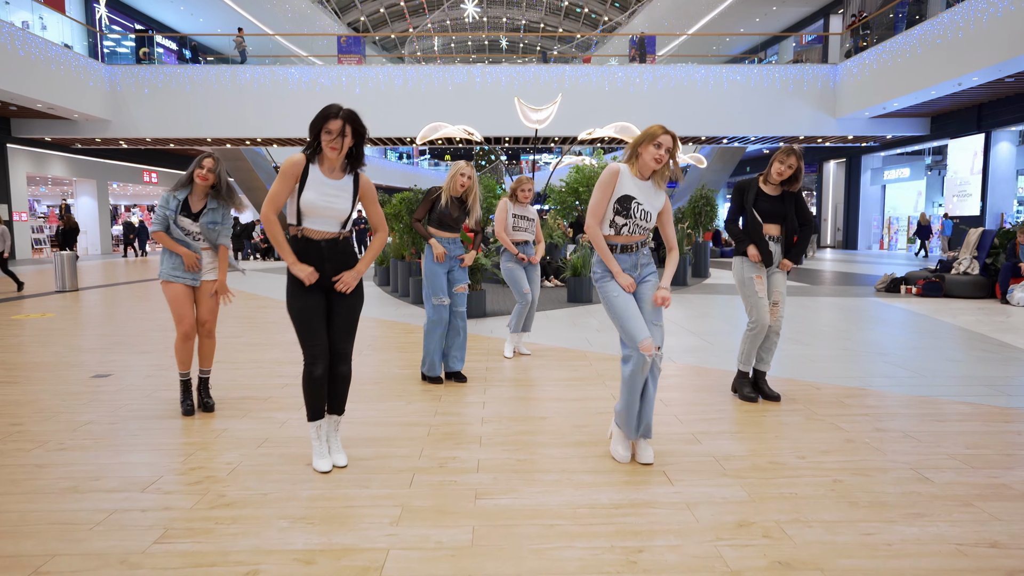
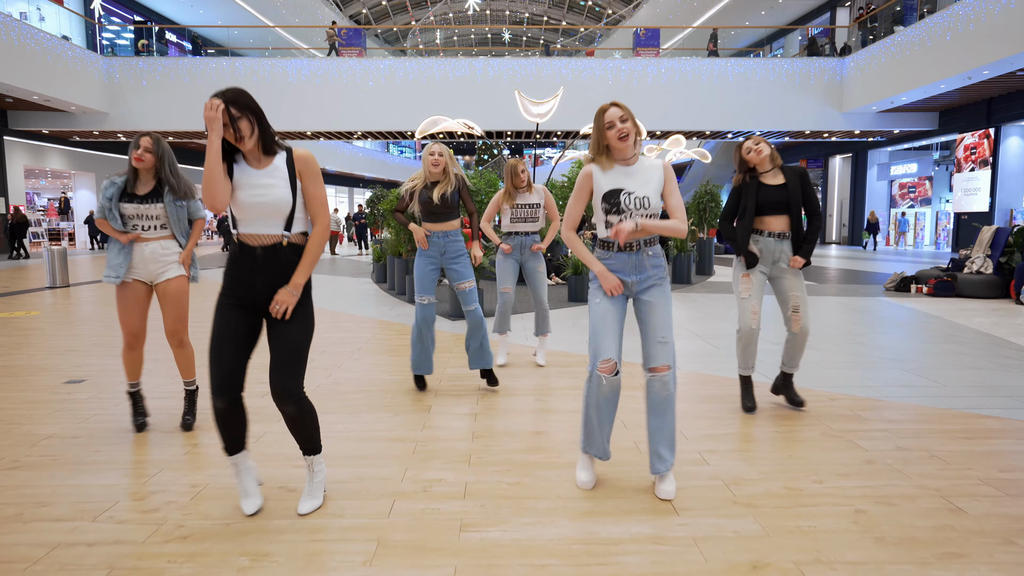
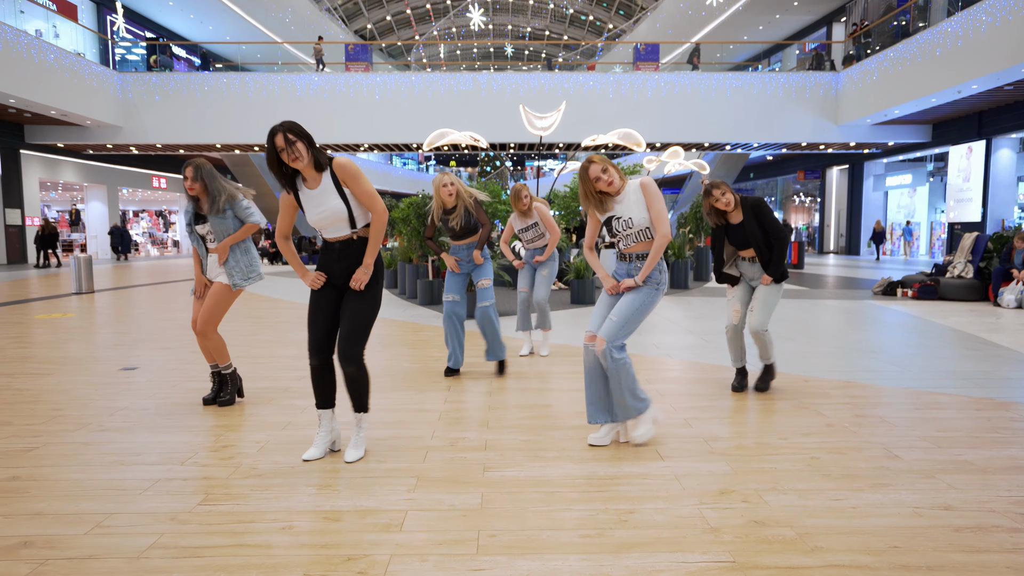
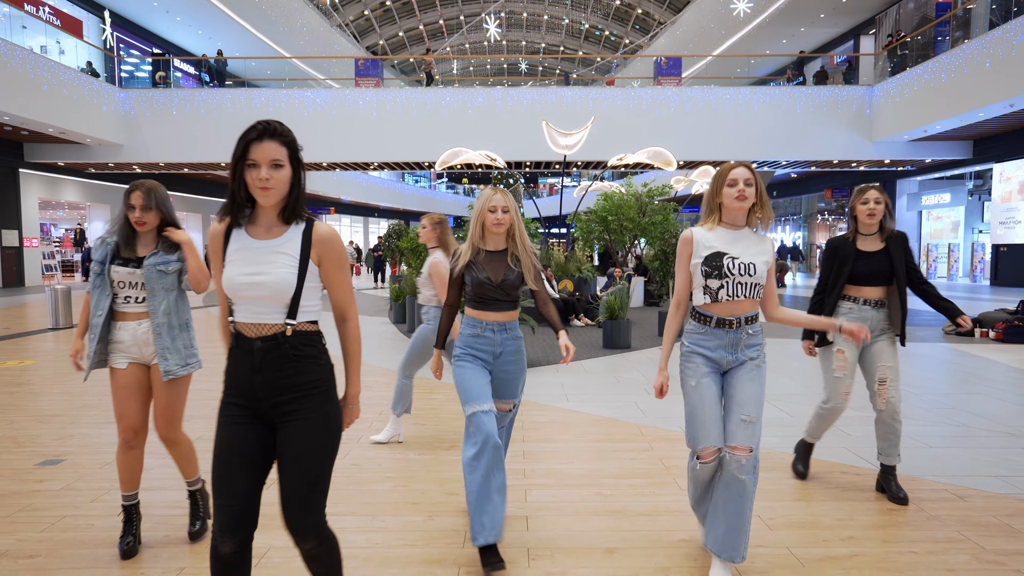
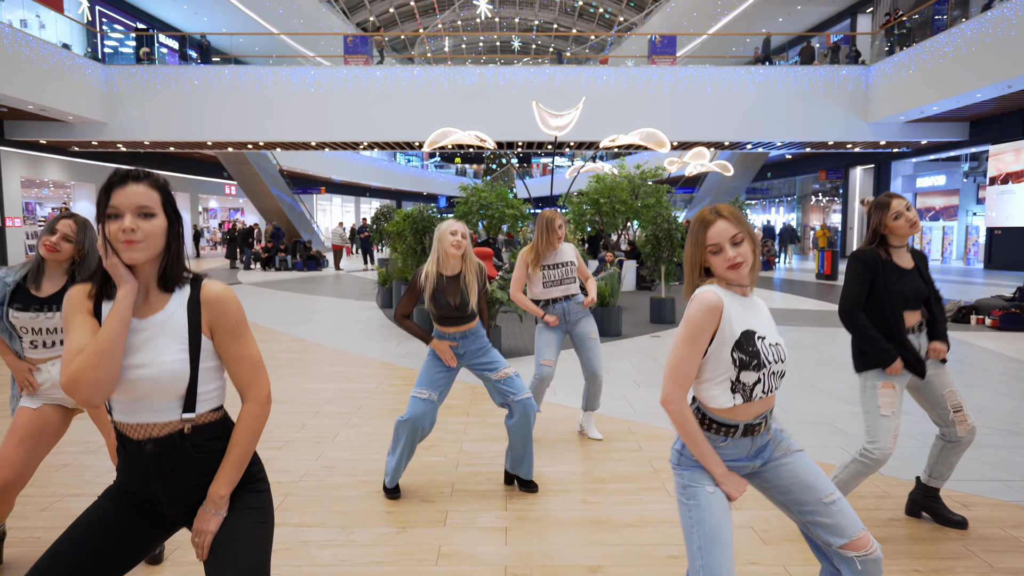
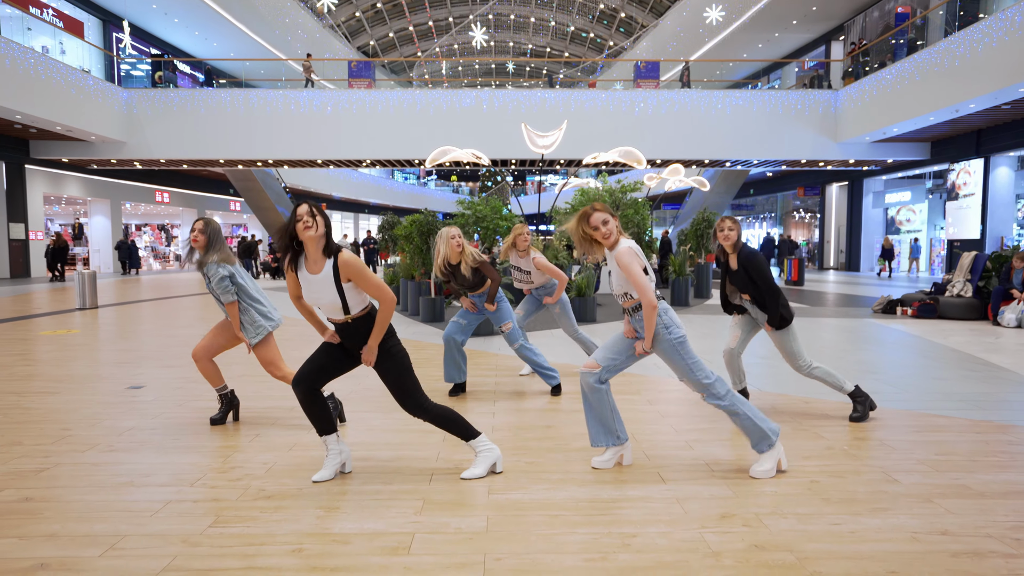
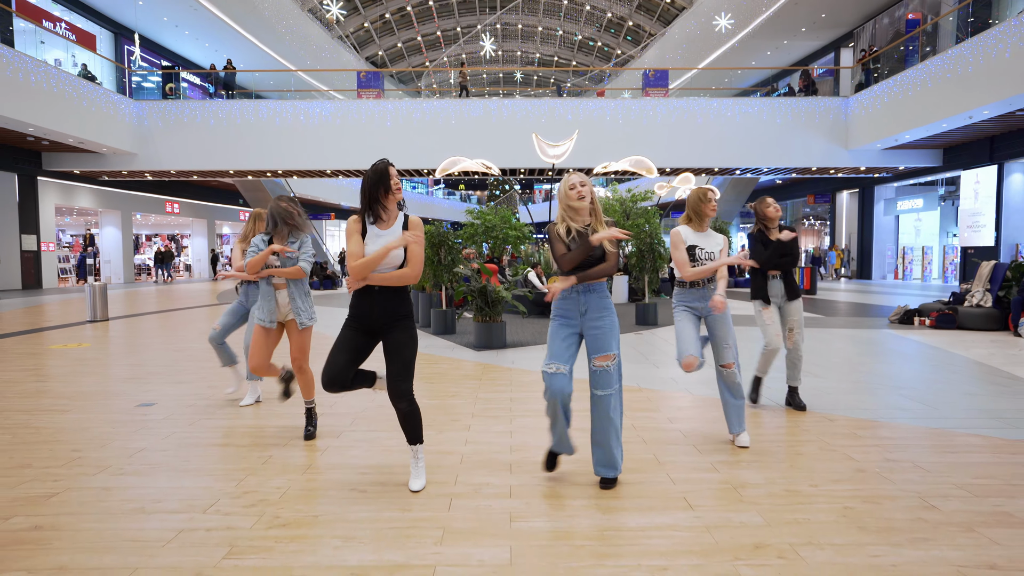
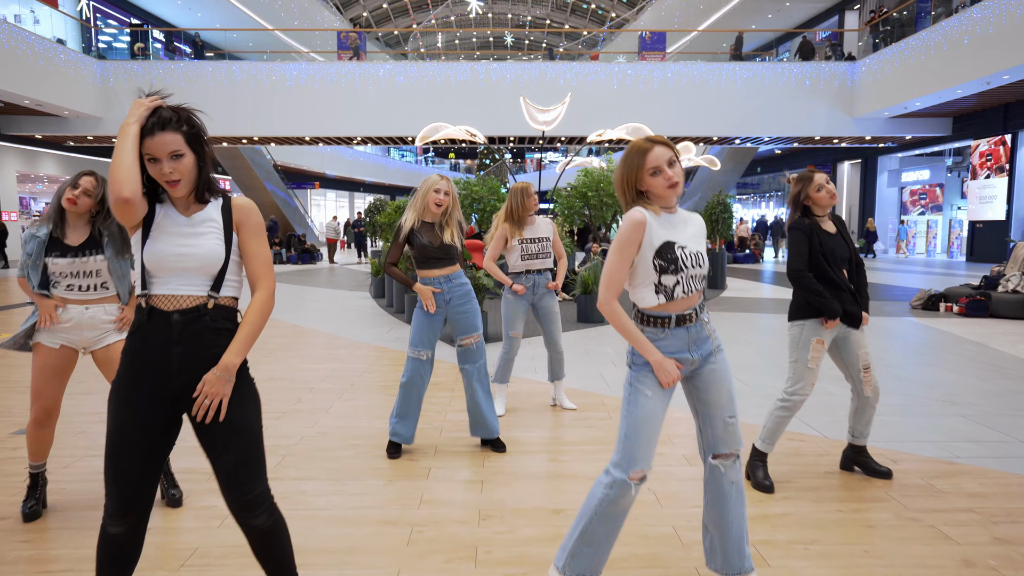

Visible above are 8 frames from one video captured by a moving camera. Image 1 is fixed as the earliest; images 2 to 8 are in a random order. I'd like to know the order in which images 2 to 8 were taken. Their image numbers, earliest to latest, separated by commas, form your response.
6, 3, 2, 8, 5, 4, 7
